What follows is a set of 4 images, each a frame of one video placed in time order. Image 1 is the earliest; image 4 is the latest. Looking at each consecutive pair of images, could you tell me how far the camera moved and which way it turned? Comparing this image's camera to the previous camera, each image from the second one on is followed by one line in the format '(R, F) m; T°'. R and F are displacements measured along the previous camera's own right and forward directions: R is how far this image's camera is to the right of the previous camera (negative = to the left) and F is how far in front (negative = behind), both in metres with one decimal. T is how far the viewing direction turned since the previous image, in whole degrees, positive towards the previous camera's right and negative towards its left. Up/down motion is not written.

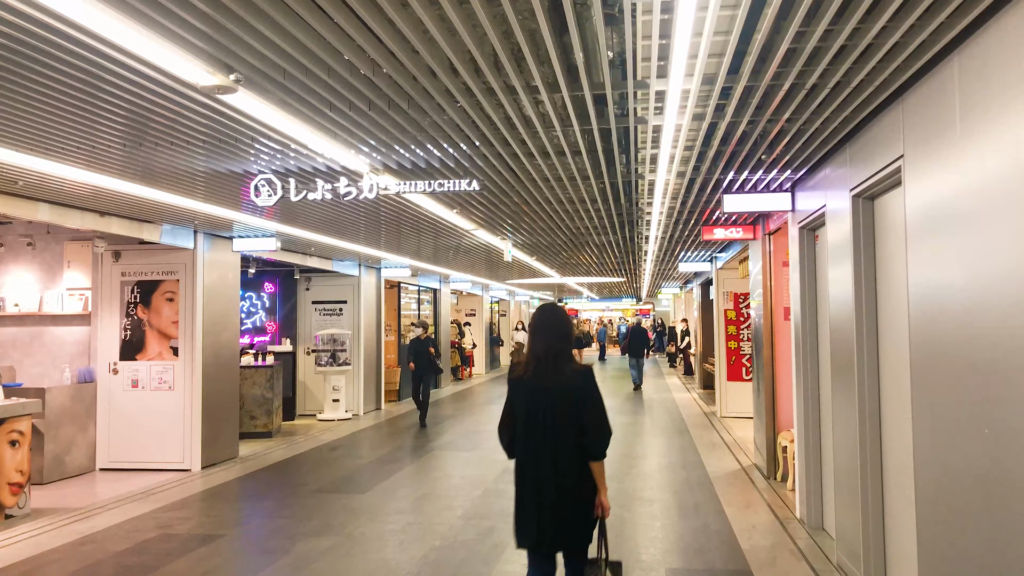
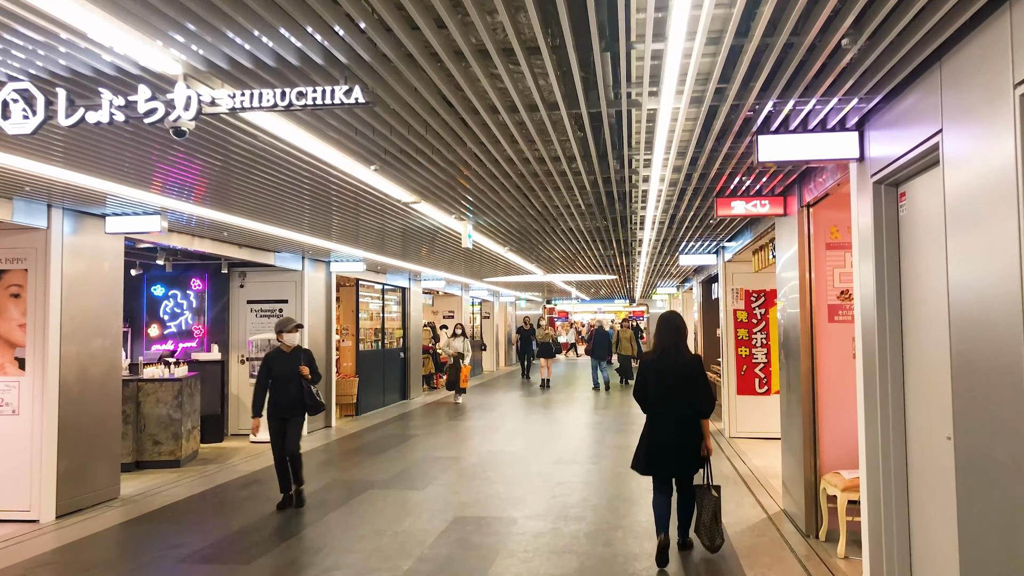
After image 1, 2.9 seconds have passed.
(+0.3, +1.7) m; 0°
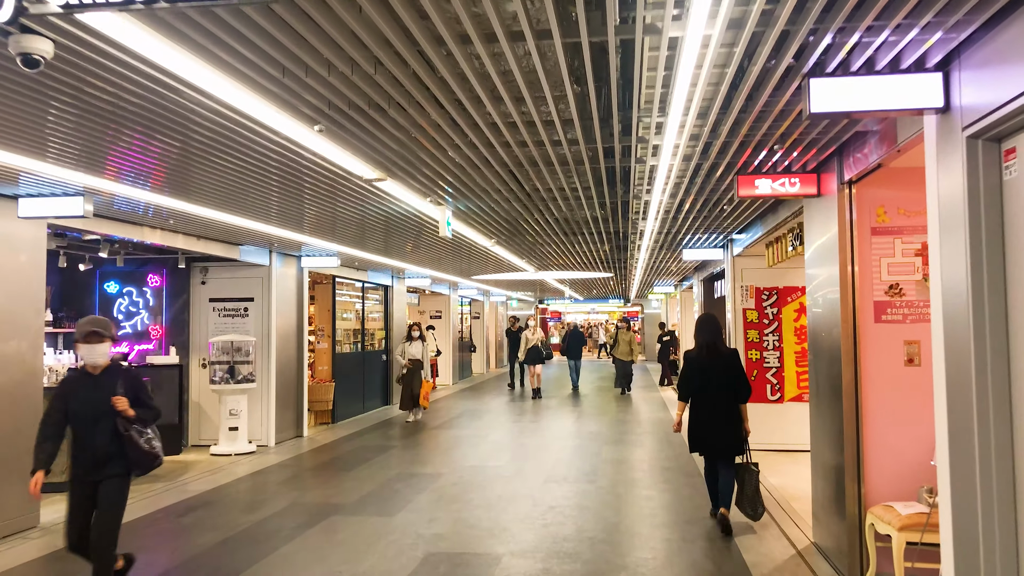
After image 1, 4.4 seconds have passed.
(+0.1, +0.9) m; +1°
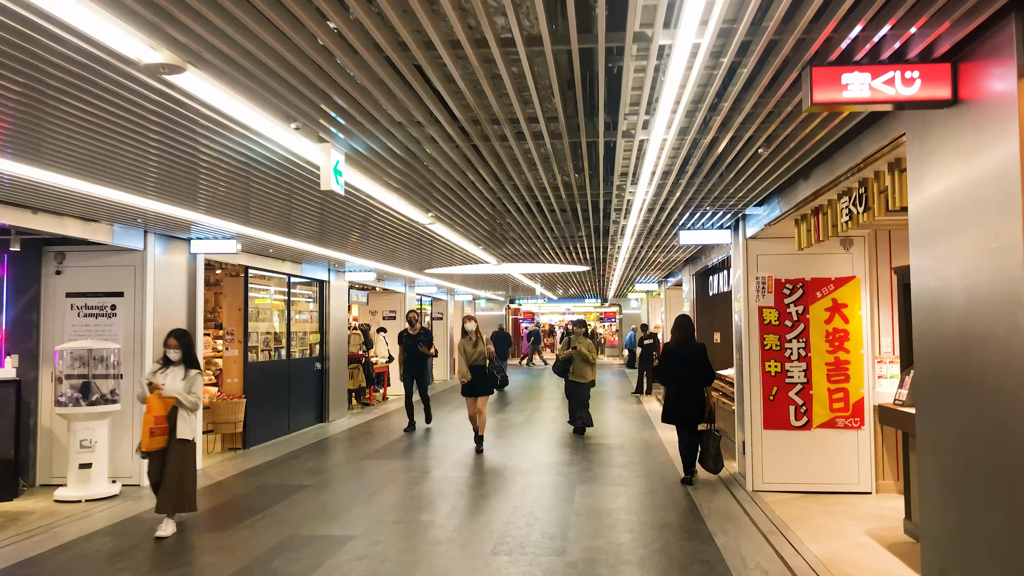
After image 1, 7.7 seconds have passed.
(+0.2, +2.0) m; +2°
